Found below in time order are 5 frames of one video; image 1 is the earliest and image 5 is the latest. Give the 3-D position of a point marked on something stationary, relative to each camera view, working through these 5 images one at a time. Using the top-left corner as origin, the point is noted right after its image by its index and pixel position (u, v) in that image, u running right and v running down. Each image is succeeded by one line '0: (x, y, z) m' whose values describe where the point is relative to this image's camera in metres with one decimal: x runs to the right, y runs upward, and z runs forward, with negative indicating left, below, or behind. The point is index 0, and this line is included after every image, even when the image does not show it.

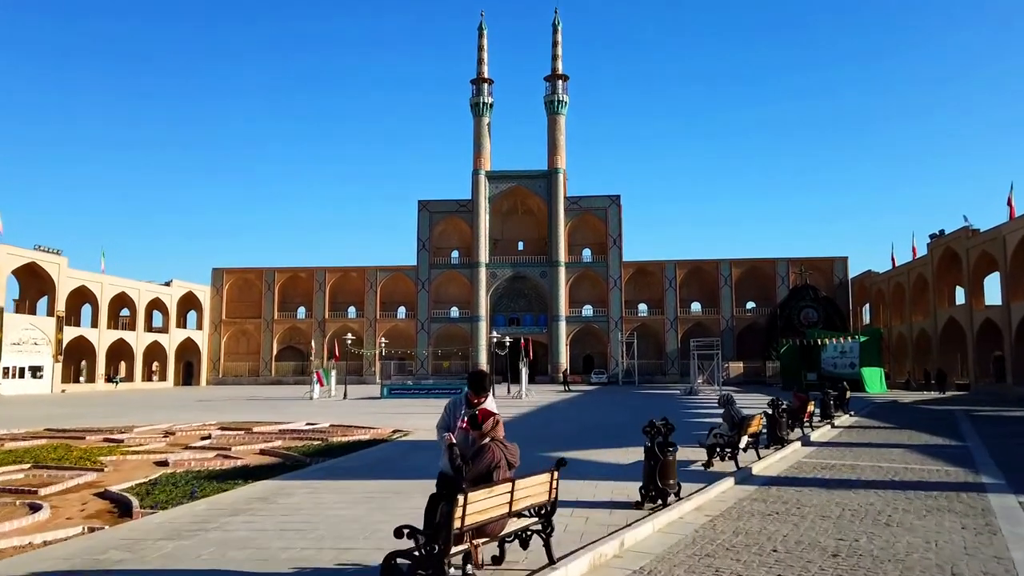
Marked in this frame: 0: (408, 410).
0: (-2.3, -2.7, +16.3) m
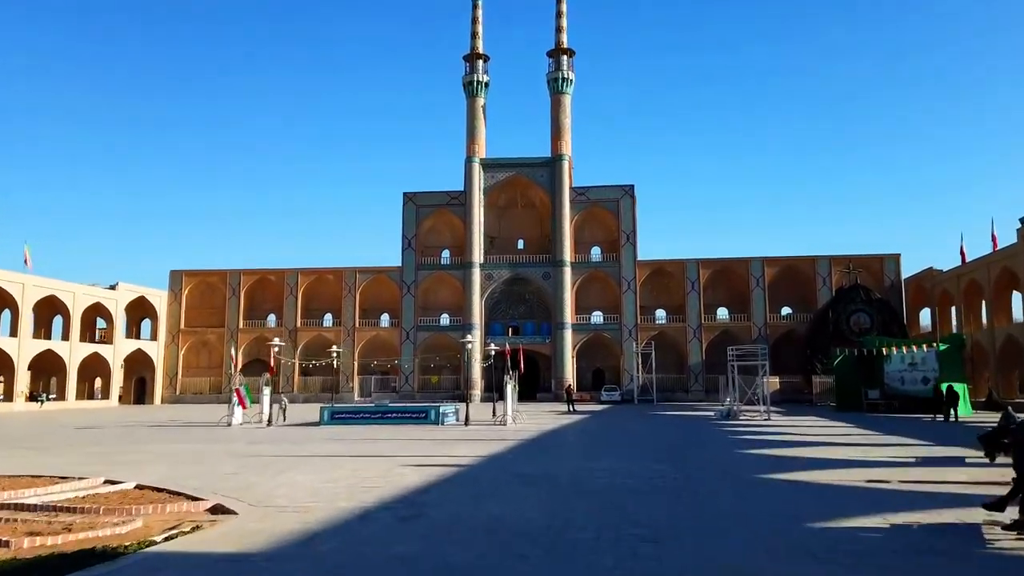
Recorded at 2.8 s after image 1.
0: (-2.7, -2.3, +10.8) m
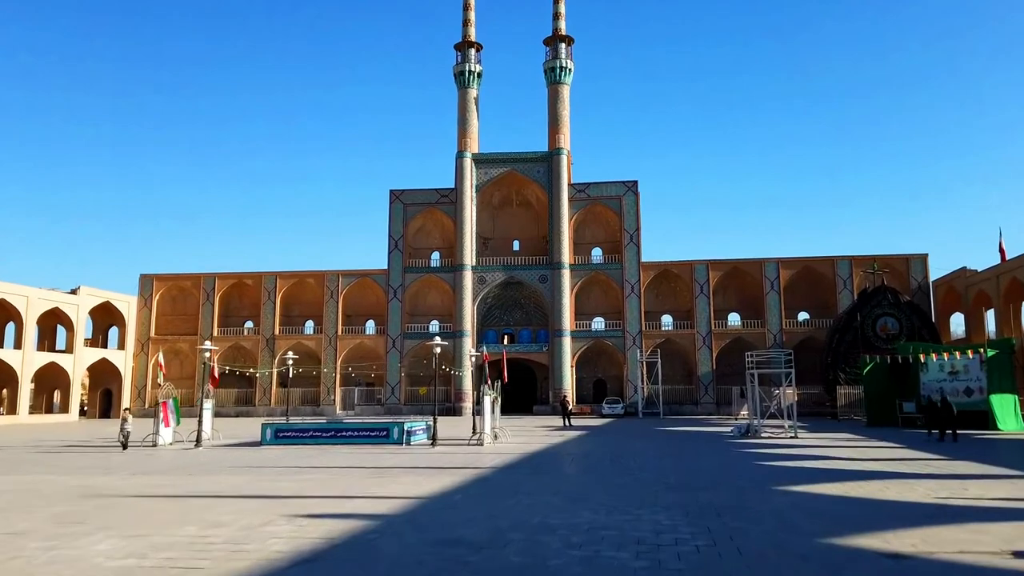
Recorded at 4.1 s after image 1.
0: (-3.2, -2.1, +8.1) m
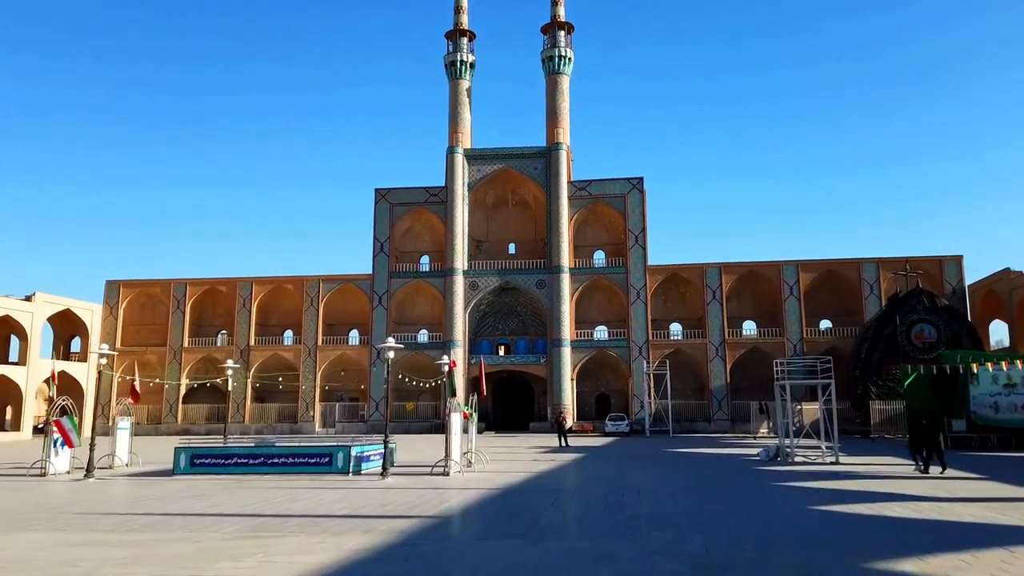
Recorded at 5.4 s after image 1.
0: (-3.6, -1.9, +5.4) m
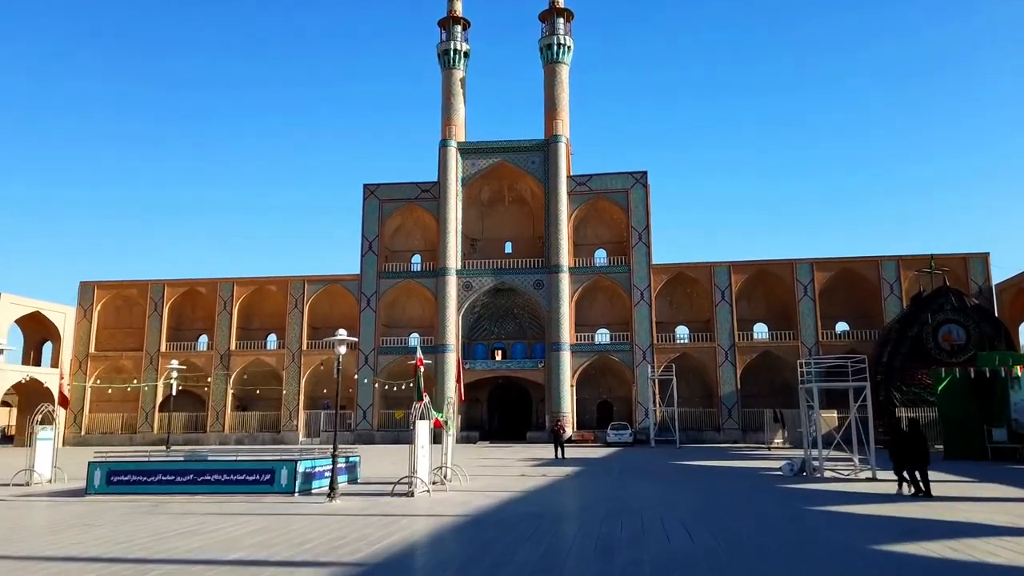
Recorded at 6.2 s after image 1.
0: (-3.9, -1.6, +3.6) m
